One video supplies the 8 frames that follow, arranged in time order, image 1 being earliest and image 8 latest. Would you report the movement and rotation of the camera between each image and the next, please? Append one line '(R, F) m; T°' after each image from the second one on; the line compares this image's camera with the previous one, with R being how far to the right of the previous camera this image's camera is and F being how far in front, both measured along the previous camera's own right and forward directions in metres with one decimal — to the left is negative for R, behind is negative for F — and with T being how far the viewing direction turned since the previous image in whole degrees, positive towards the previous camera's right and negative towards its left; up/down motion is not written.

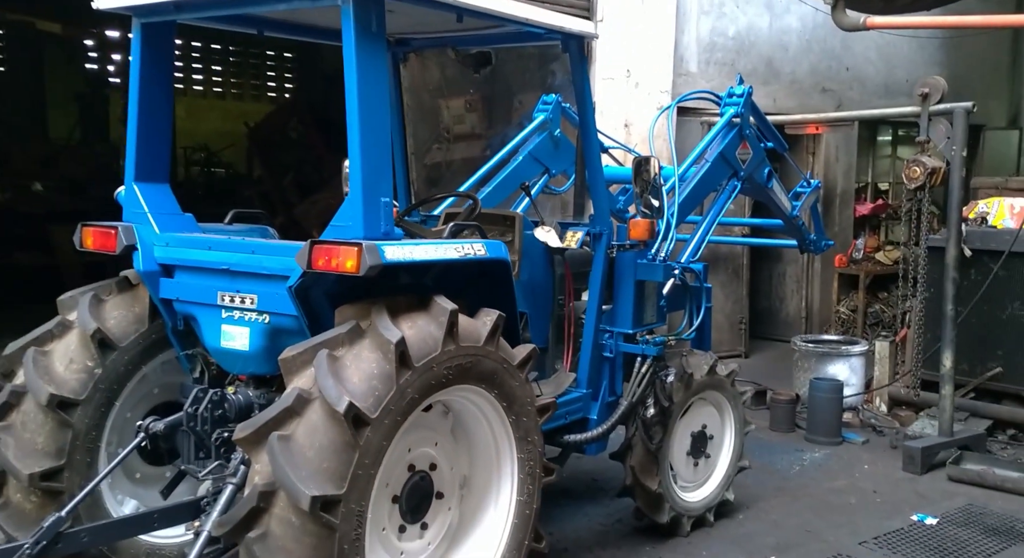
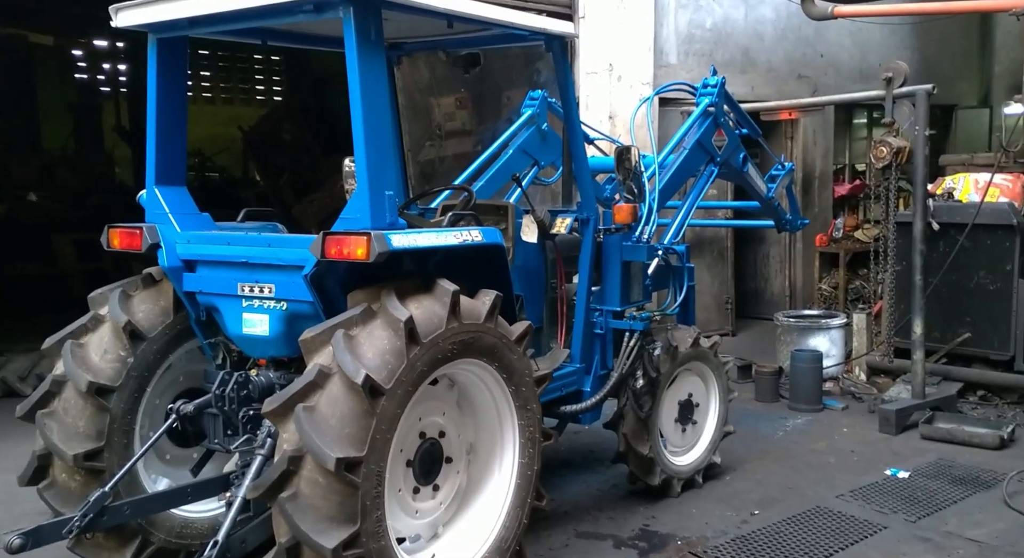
(0.0, -0.4) m; 0°
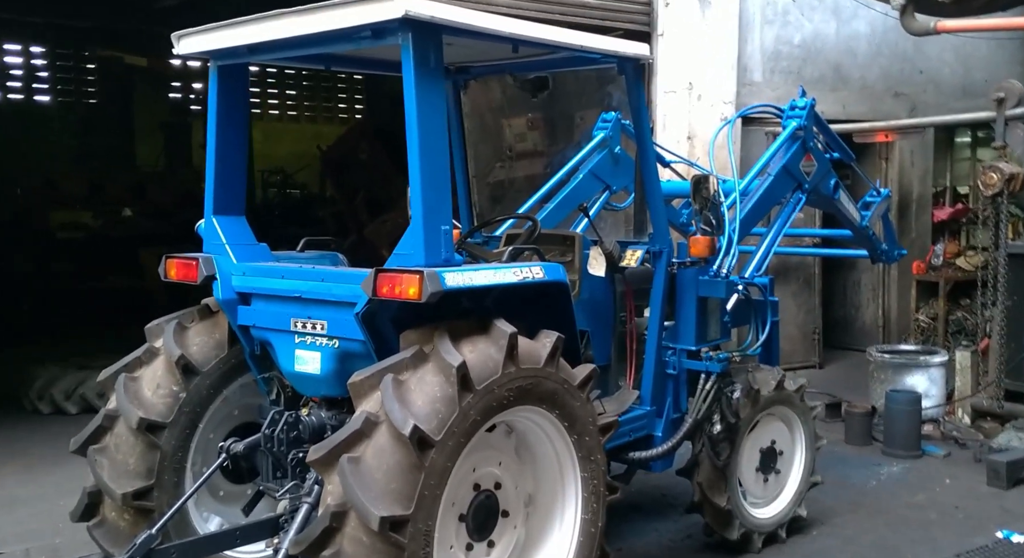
(+0.1, +0.3) m; -5°
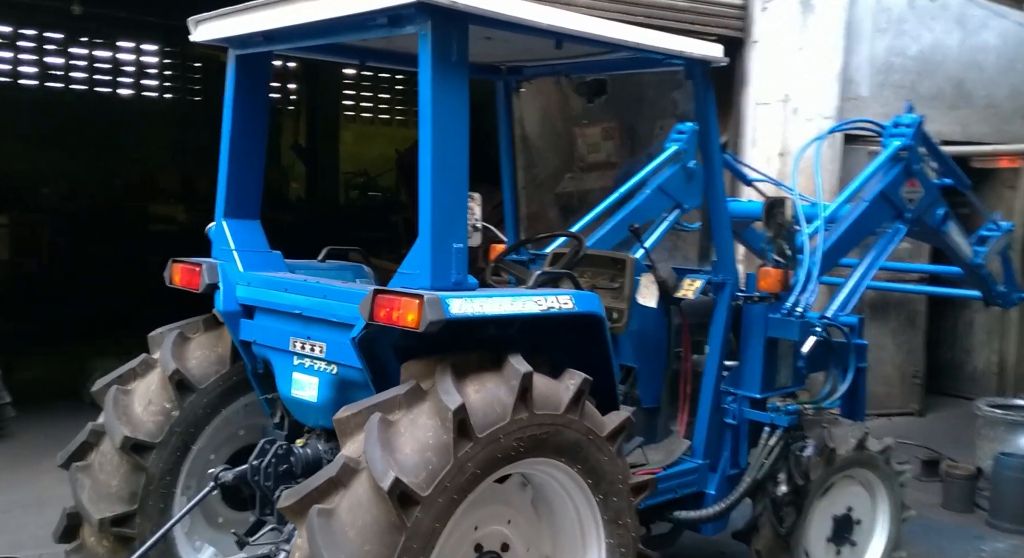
(+0.3, +0.5) m; -6°
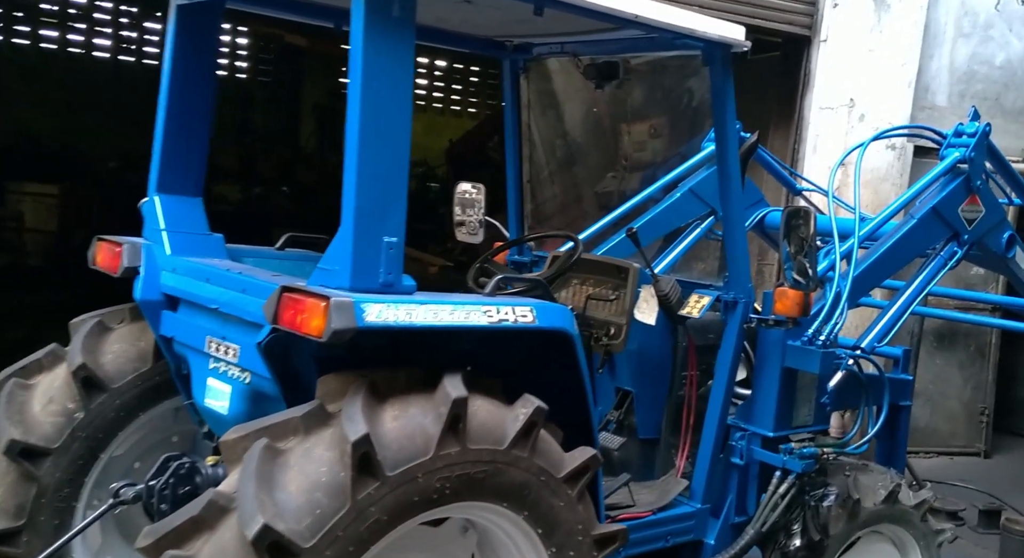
(+0.3, +0.6) m; -4°
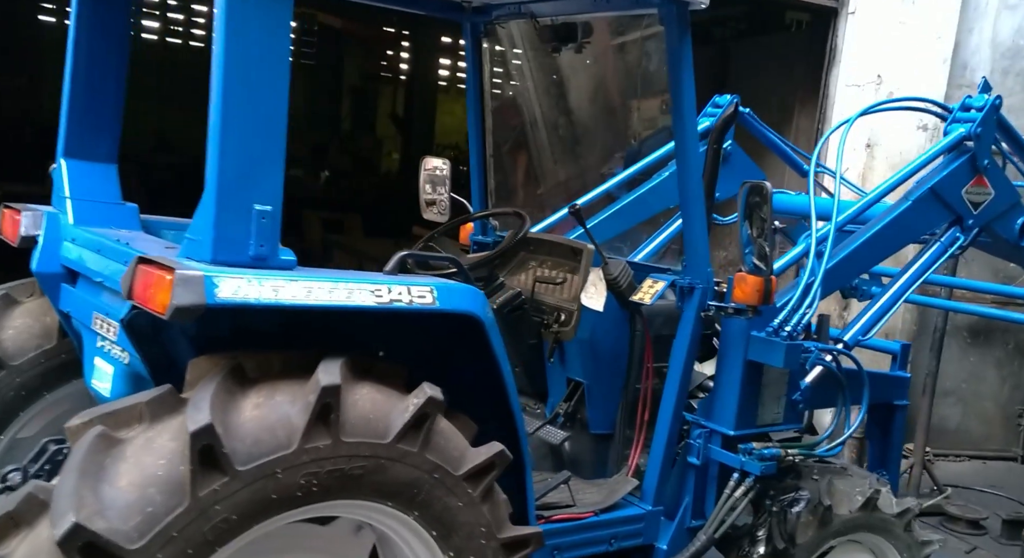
(+0.4, +0.3) m; -4°
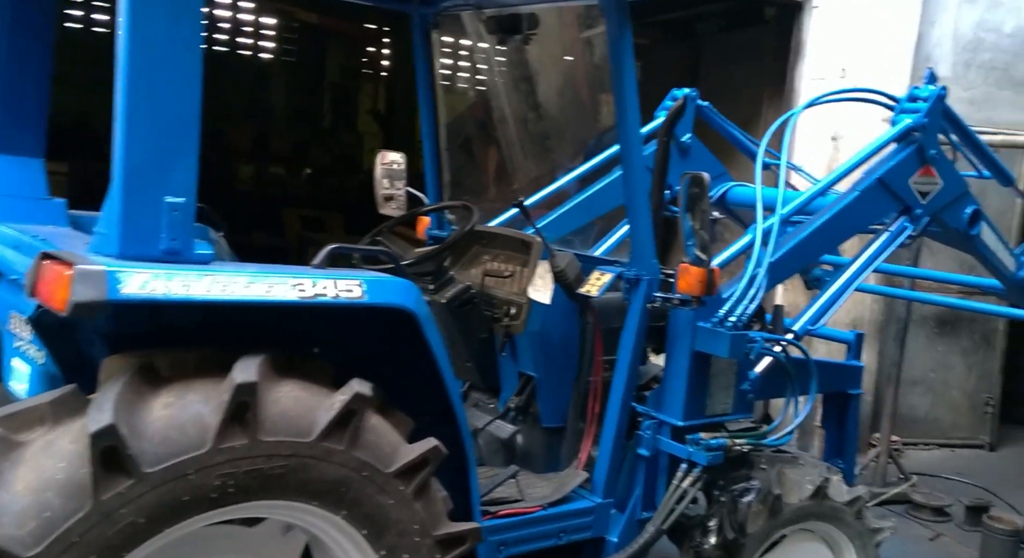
(+0.1, +0.1) m; +1°
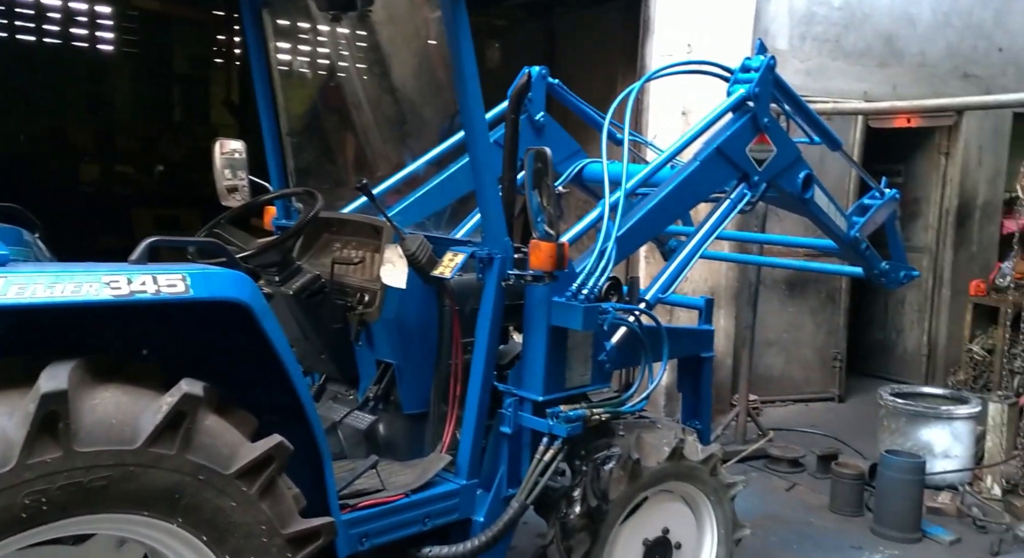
(+0.1, +0.1) m; +6°
